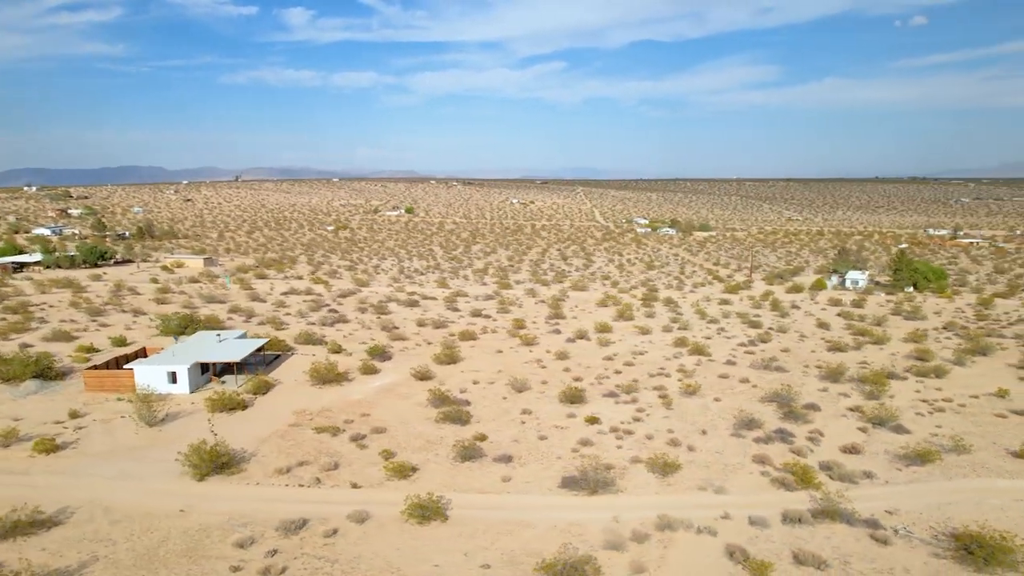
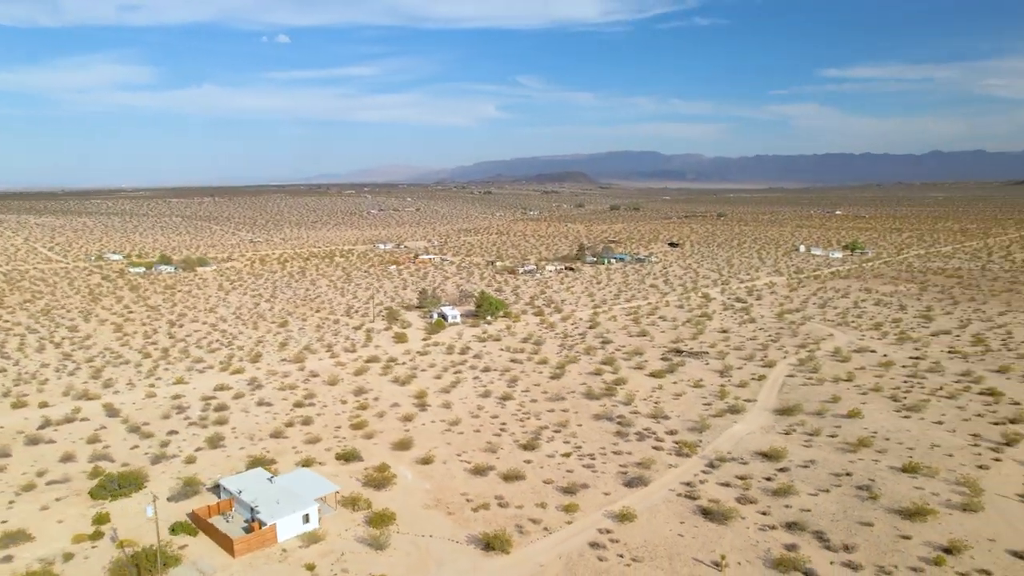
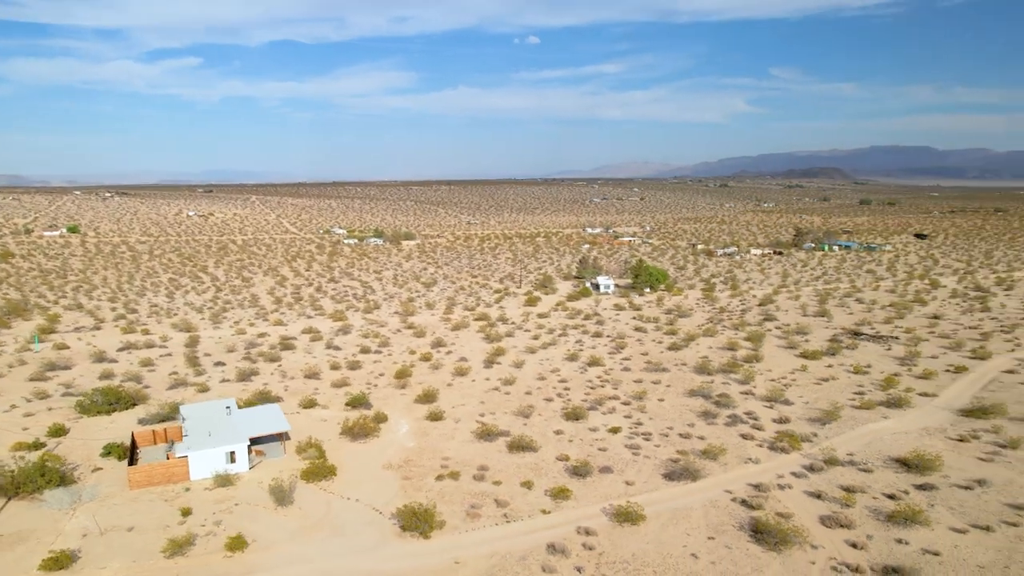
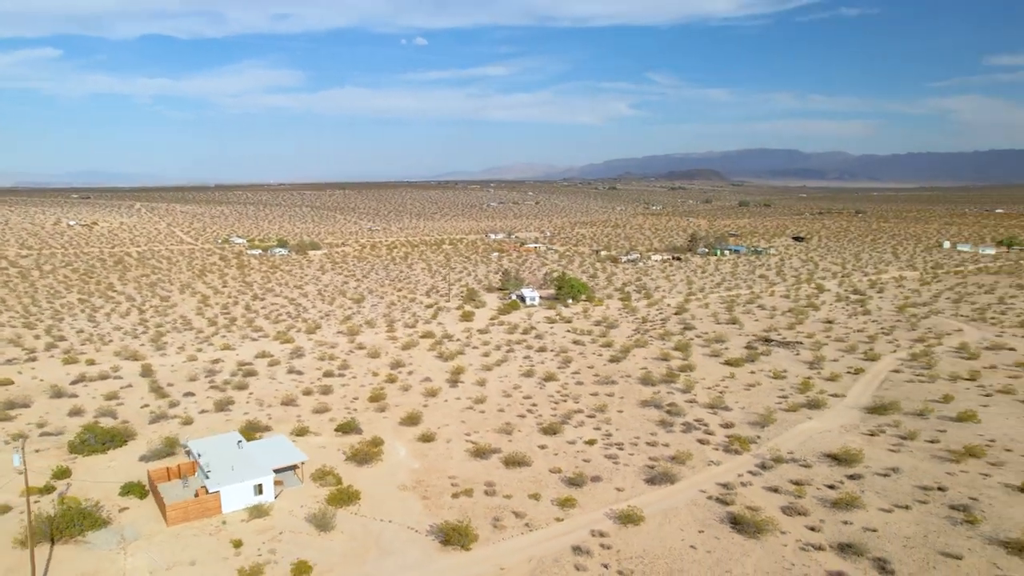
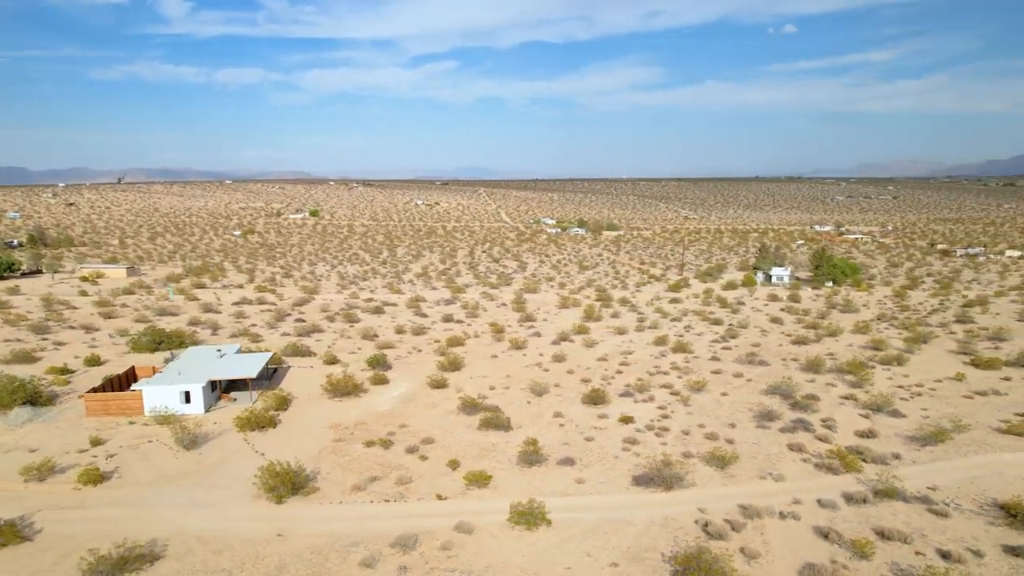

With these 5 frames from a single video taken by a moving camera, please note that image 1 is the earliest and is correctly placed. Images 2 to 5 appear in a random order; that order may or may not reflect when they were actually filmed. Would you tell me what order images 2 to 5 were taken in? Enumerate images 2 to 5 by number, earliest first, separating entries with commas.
5, 3, 4, 2
